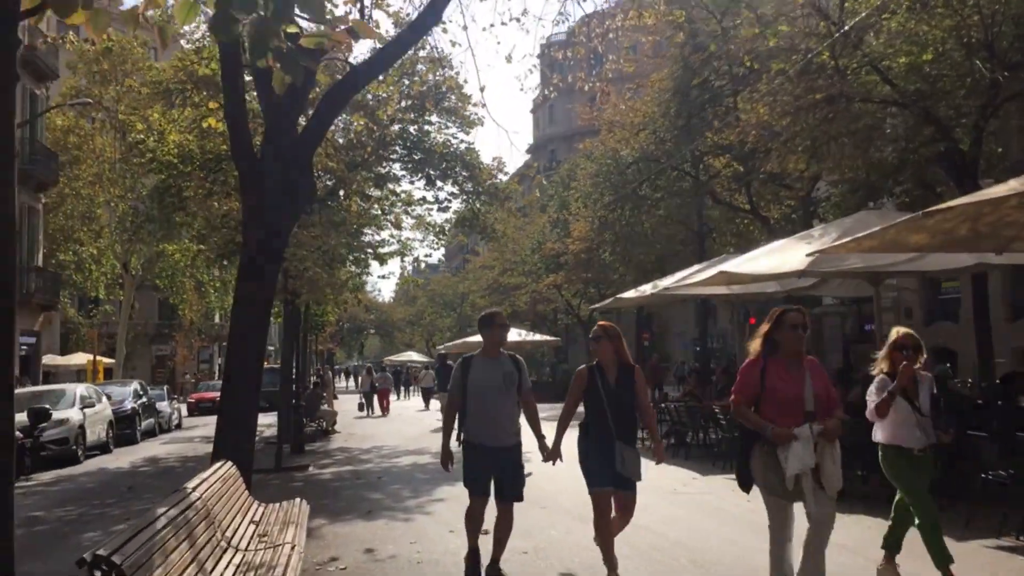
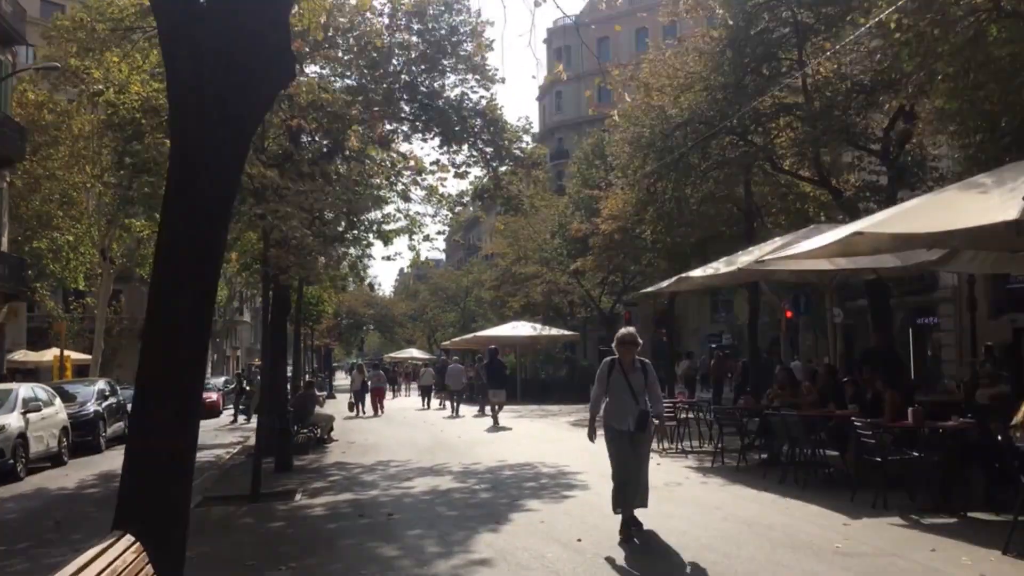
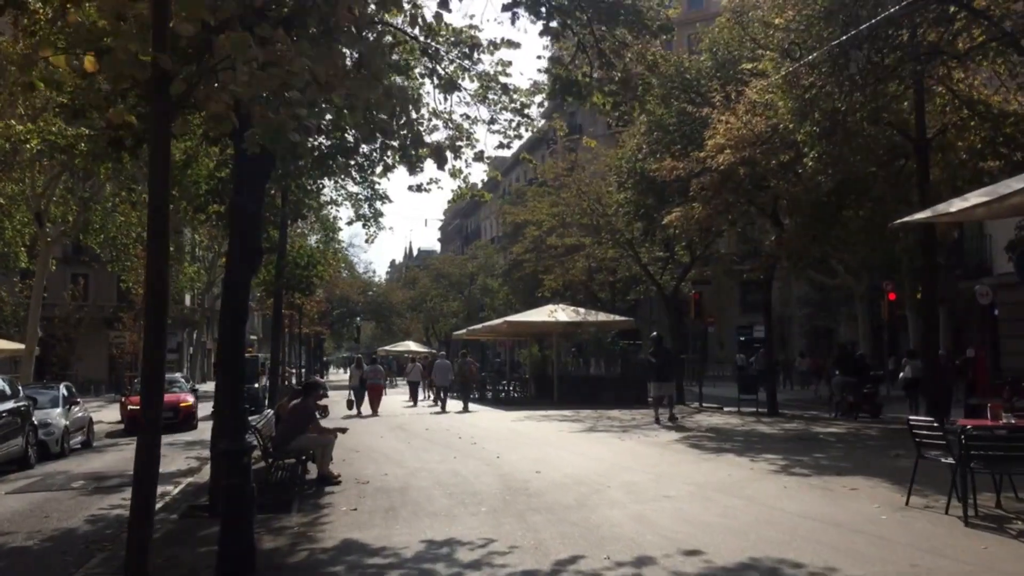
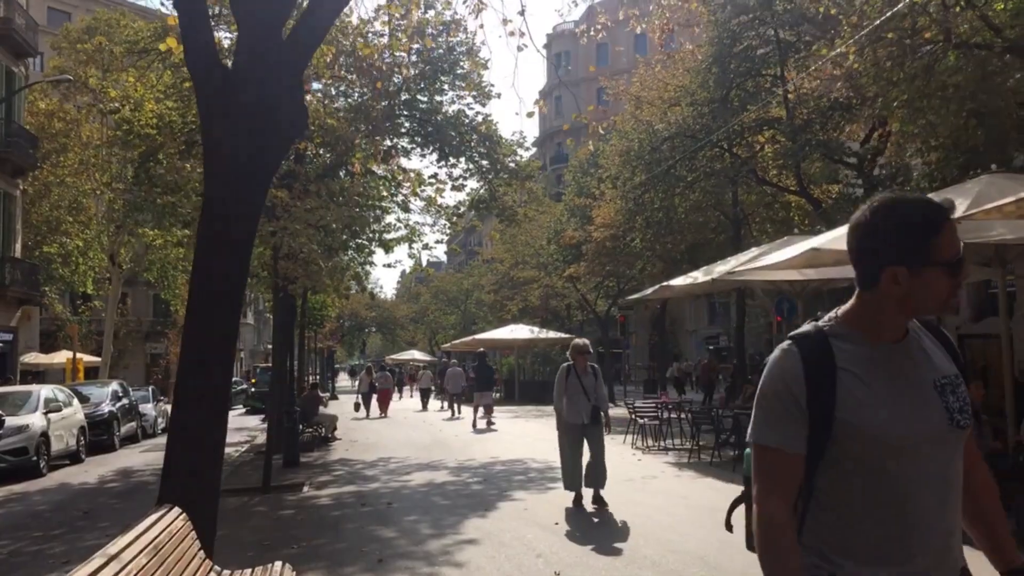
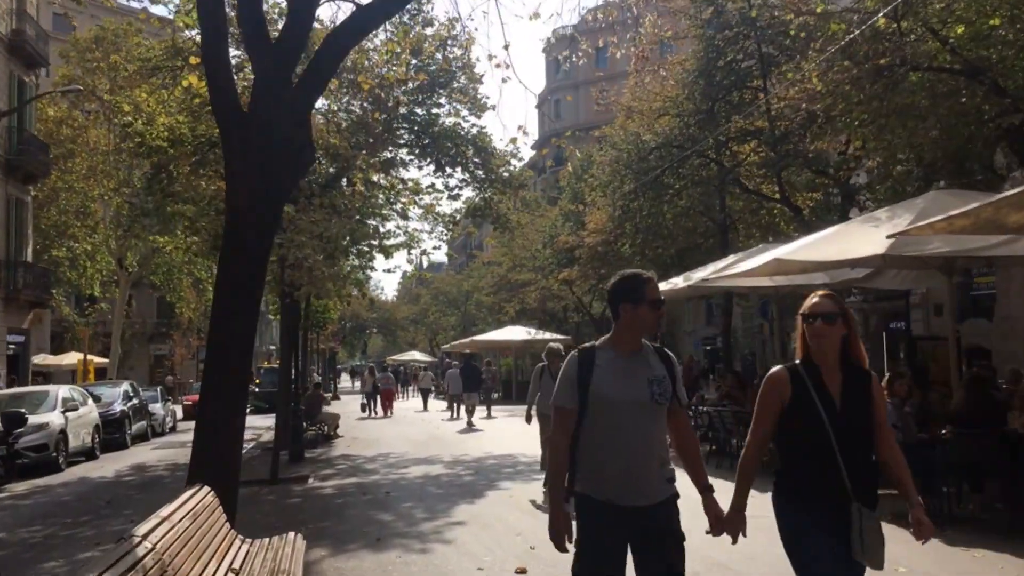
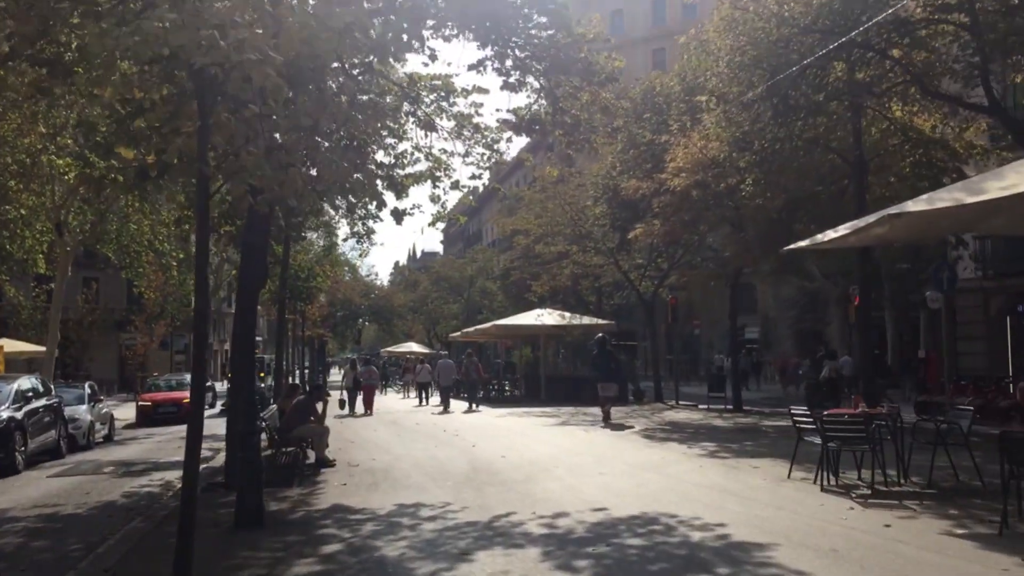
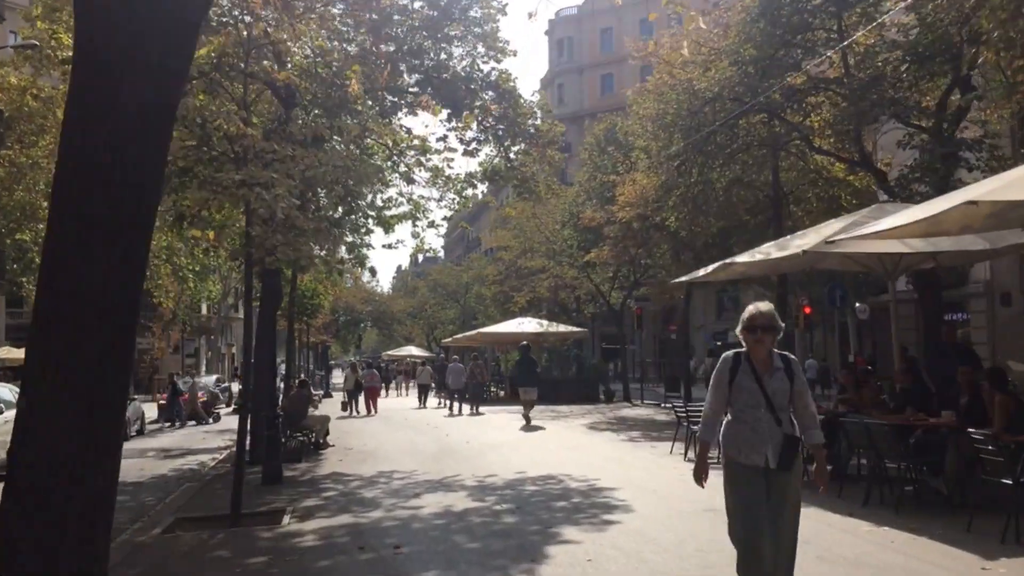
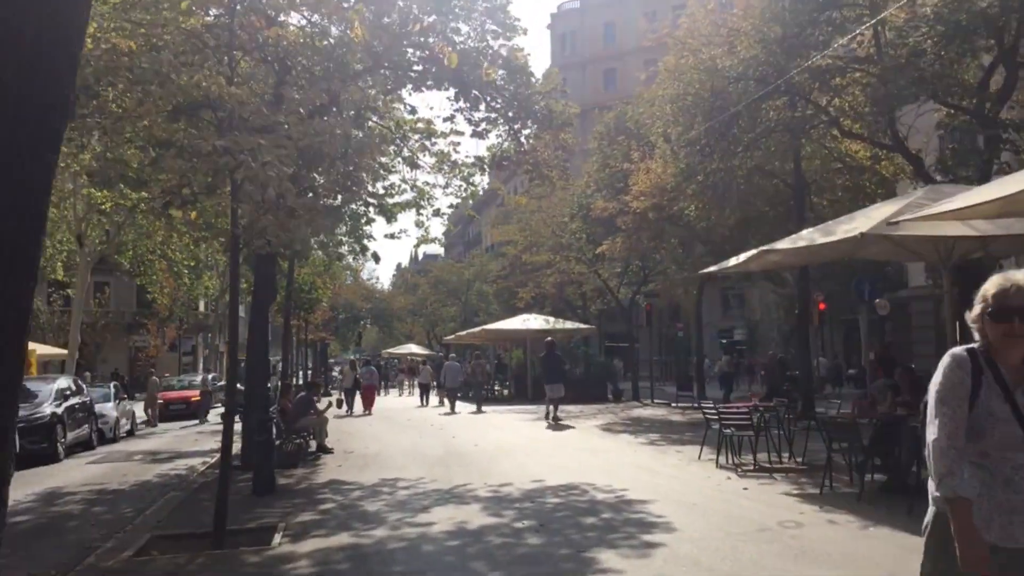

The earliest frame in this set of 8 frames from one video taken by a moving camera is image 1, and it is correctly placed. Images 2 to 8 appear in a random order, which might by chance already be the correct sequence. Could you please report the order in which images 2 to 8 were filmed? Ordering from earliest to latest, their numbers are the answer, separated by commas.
5, 4, 2, 7, 8, 6, 3
